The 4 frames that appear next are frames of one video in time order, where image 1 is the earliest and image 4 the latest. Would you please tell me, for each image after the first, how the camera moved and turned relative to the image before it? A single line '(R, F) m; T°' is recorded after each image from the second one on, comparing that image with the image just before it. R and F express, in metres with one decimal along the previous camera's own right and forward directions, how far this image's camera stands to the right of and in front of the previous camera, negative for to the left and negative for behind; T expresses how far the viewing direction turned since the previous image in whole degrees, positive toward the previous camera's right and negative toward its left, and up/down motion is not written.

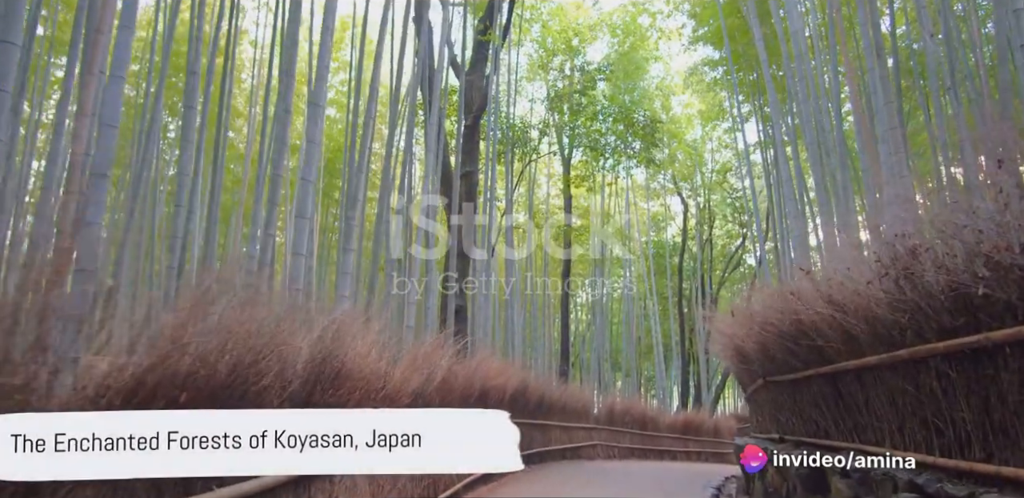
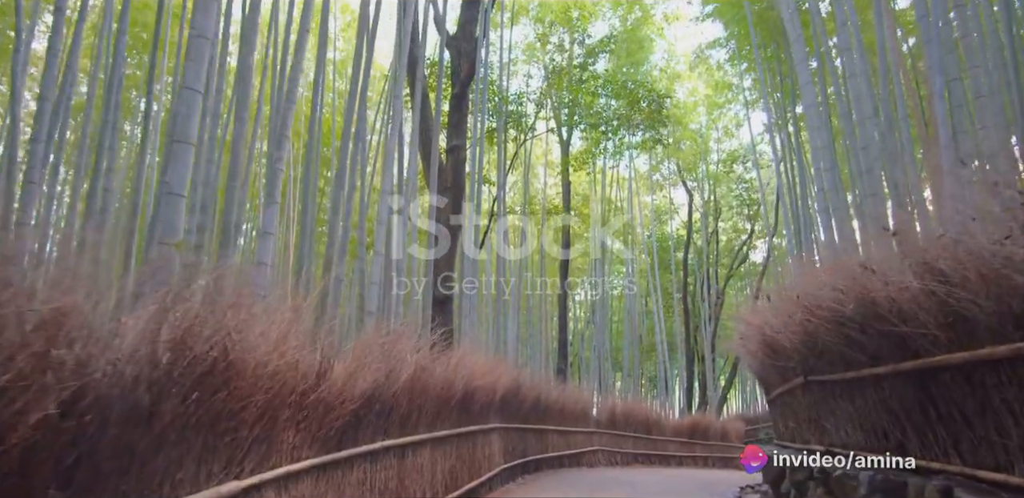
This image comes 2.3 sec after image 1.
(+0.1, +0.7) m; 0°
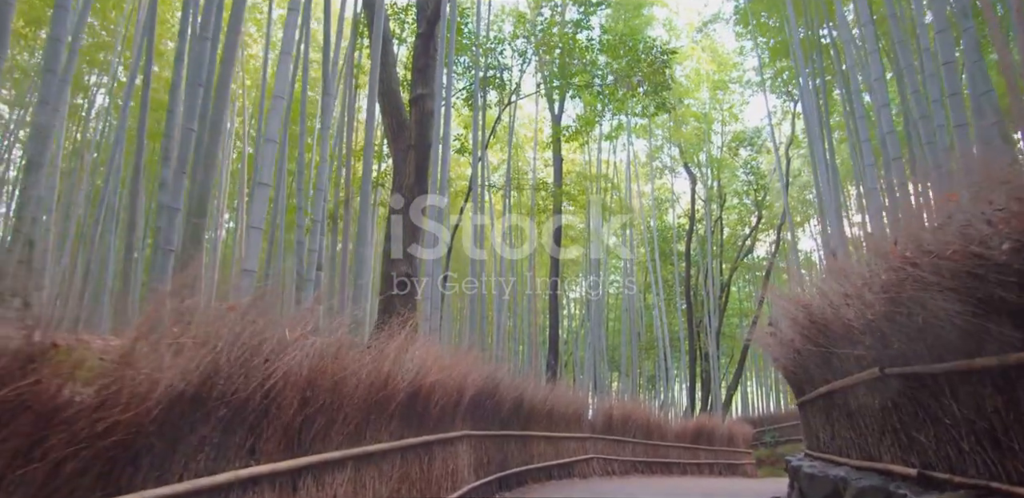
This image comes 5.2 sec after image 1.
(+0.2, +1.0) m; 0°
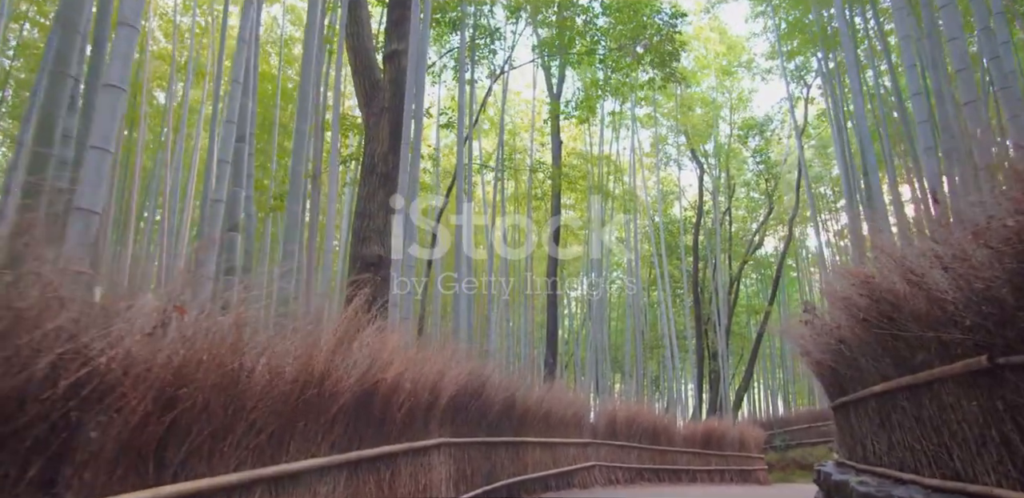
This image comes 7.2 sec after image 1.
(+0.1, +0.7) m; 0°
